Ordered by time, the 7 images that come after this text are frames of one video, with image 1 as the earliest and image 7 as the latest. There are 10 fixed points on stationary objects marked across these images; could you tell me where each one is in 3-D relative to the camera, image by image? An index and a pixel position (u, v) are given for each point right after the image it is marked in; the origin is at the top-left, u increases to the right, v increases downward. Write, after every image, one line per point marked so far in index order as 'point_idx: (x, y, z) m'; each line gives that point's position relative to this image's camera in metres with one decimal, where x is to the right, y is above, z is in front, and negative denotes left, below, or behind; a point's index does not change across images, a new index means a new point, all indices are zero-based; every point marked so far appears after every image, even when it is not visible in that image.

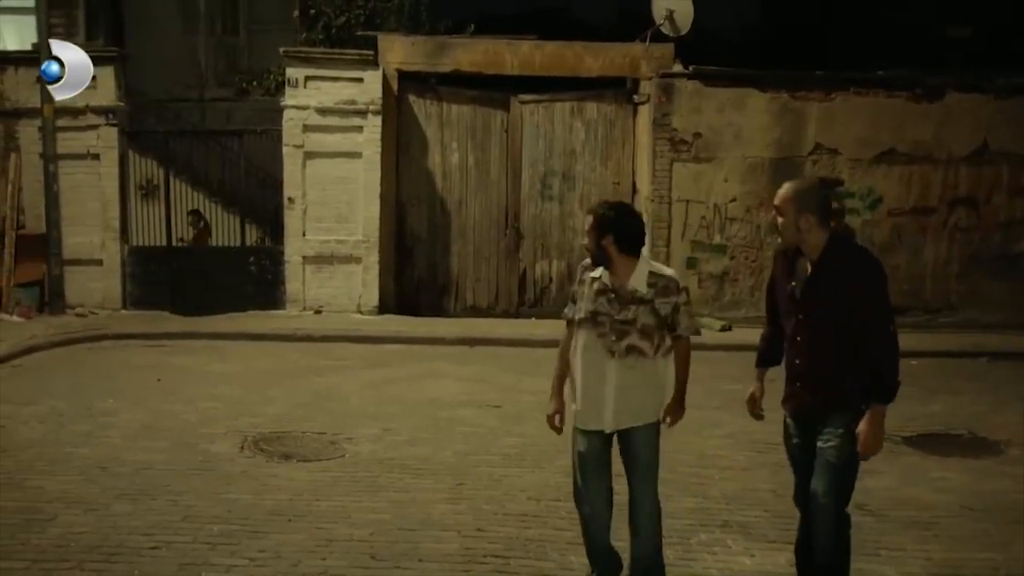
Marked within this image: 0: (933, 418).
0: (+3.5, -1.1, +9.2) m
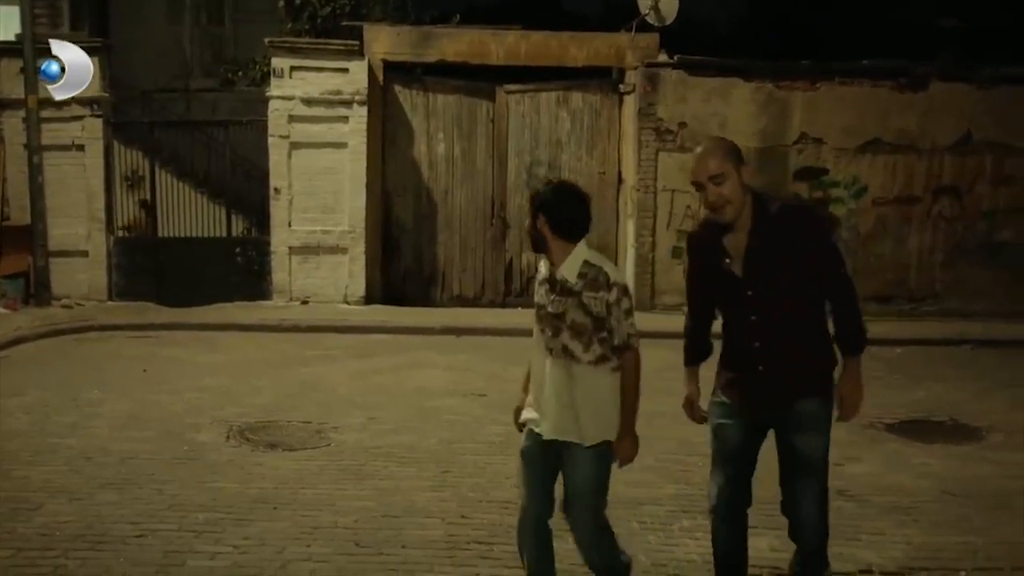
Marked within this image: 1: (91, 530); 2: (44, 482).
0: (+3.3, -1.0, +9.3) m
1: (-1.9, -1.1, +5.1) m
2: (-2.5, -1.0, +6.1) m
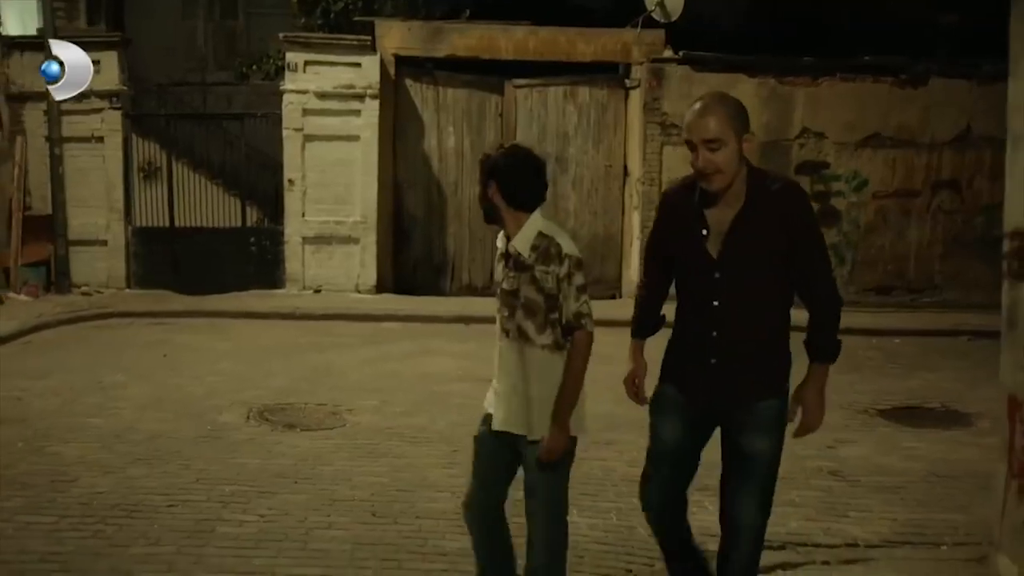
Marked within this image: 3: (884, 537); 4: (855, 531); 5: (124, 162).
0: (+3.4, -0.9, +9.6) m
1: (-1.9, -1.0, +5.5) m
2: (-2.5, -1.0, +6.4) m
3: (+1.9, -1.3, +5.8) m
4: (+1.8, -1.3, +5.9) m
5: (-4.8, +1.5, +13.9) m
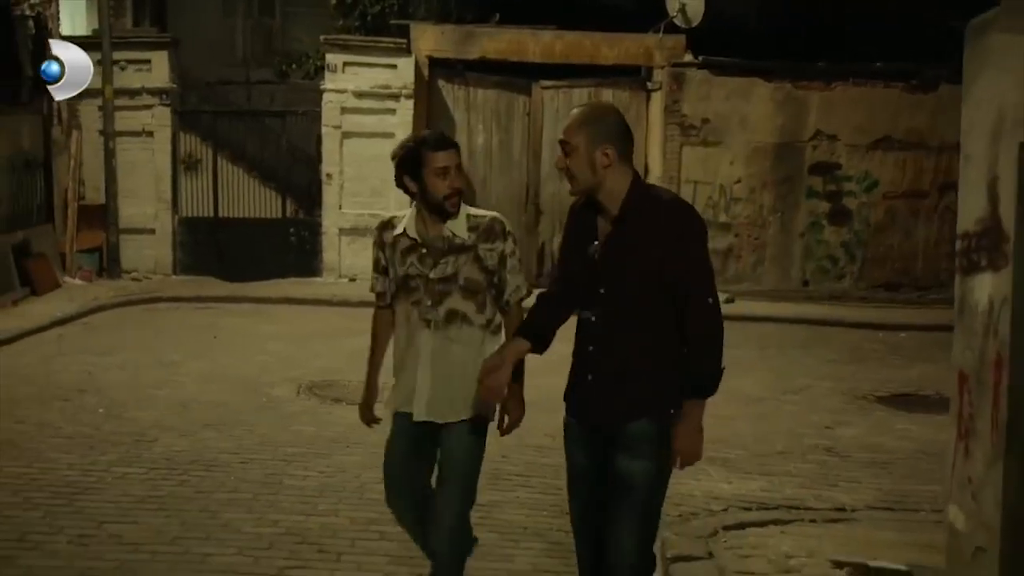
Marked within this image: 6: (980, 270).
0: (+3.6, -0.9, +10.3) m
1: (-1.7, -0.9, +6.3) m
2: (-2.3, -0.9, +7.3) m
3: (+2.1, -1.2, +6.5) m
4: (+1.9, -1.2, +6.6) m
5: (-4.4, +1.7, +14.7) m
6: (+1.8, +0.1, +4.3) m
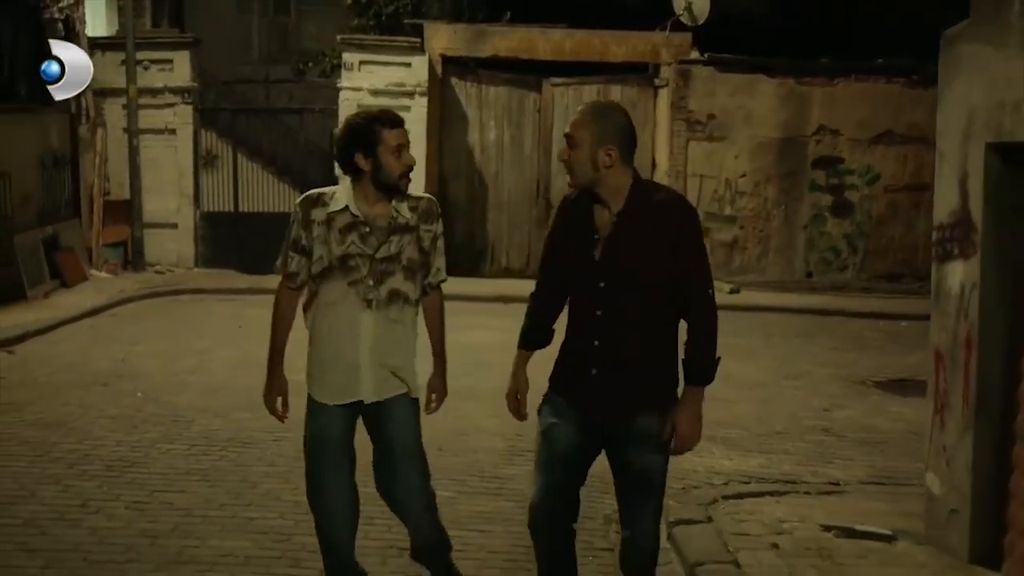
0: (+3.7, -0.8, +10.7) m
1: (-1.6, -0.9, +6.7) m
2: (-2.2, -0.8, +7.7) m
3: (+2.1, -1.2, +7.0) m
4: (+2.0, -1.2, +7.1) m
5: (-4.3, +1.8, +15.2) m
6: (+1.8, +0.1, +4.7) m
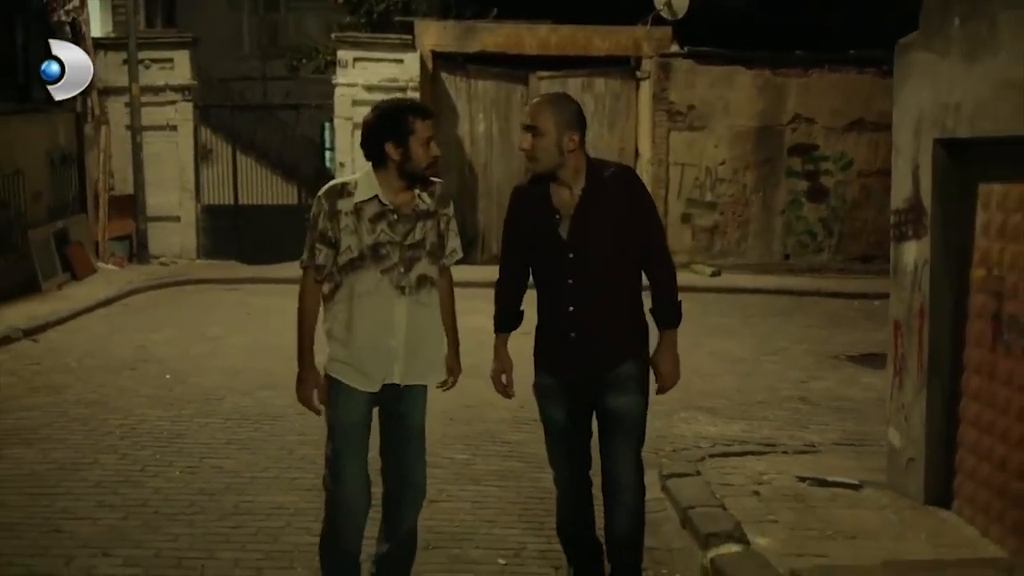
0: (+3.7, -0.6, +11.4) m
1: (-1.6, -0.8, +7.4) m
2: (-2.2, -0.7, +8.4) m
3: (+2.2, -1.0, +7.7) m
4: (+2.1, -1.0, +7.8) m
5: (-4.4, +1.9, +15.7) m
6: (+1.9, +0.2, +5.4) m
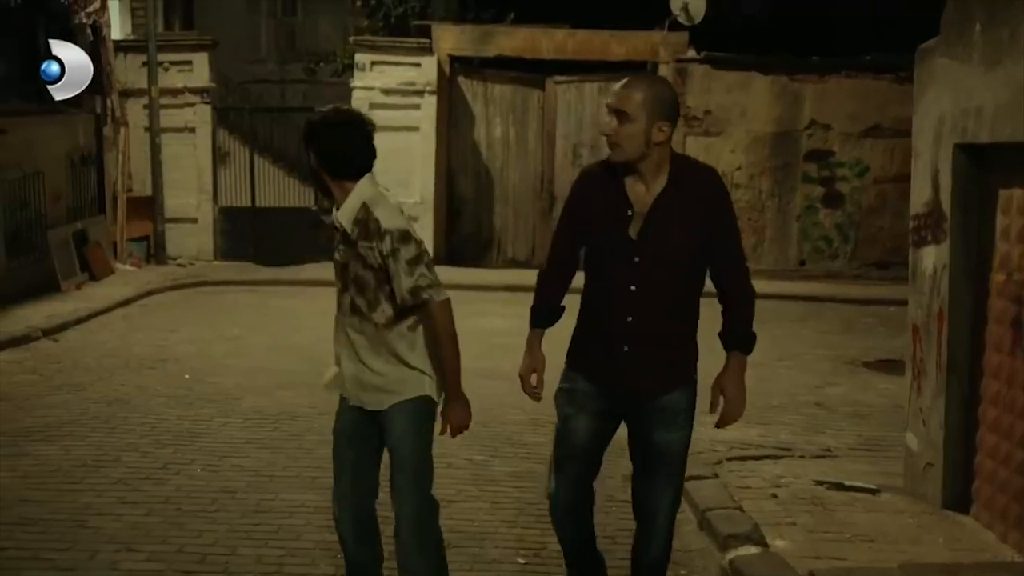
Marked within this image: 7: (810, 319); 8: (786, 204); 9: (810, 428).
0: (+3.9, -0.6, +11.4) m
1: (-1.5, -0.8, +7.4) m
2: (-2.1, -0.7, +8.4) m
3: (+2.3, -1.1, +7.7) m
4: (+2.2, -1.1, +7.8) m
5: (-4.2, +1.9, +15.8) m
6: (+2.0, +0.2, +5.4) m
7: (+3.5, -0.4, +13.2) m
8: (+3.8, +1.2, +15.8) m
9: (+2.2, -1.0, +8.2) m
